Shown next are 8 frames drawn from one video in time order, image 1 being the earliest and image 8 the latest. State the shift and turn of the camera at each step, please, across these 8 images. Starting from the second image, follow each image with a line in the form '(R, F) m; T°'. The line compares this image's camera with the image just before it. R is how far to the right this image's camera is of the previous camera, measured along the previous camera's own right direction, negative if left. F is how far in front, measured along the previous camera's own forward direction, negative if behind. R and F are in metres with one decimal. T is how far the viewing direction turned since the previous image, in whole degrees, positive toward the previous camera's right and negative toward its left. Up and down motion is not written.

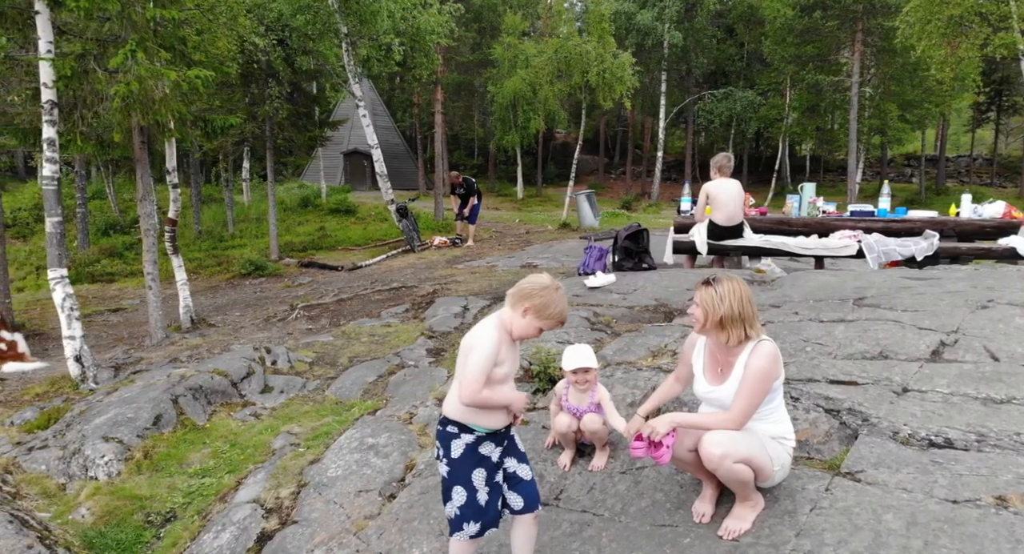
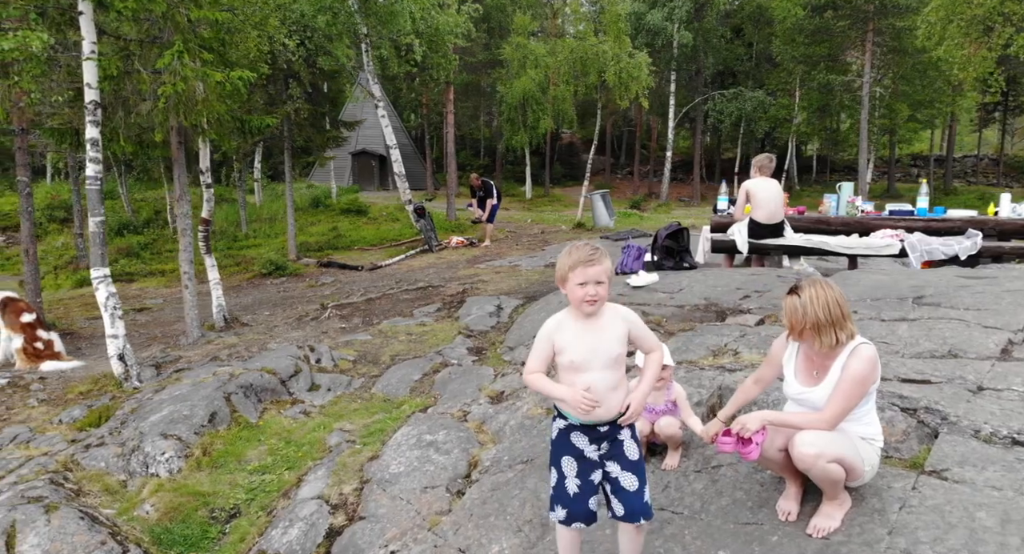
(-0.3, 0.0) m; -1°
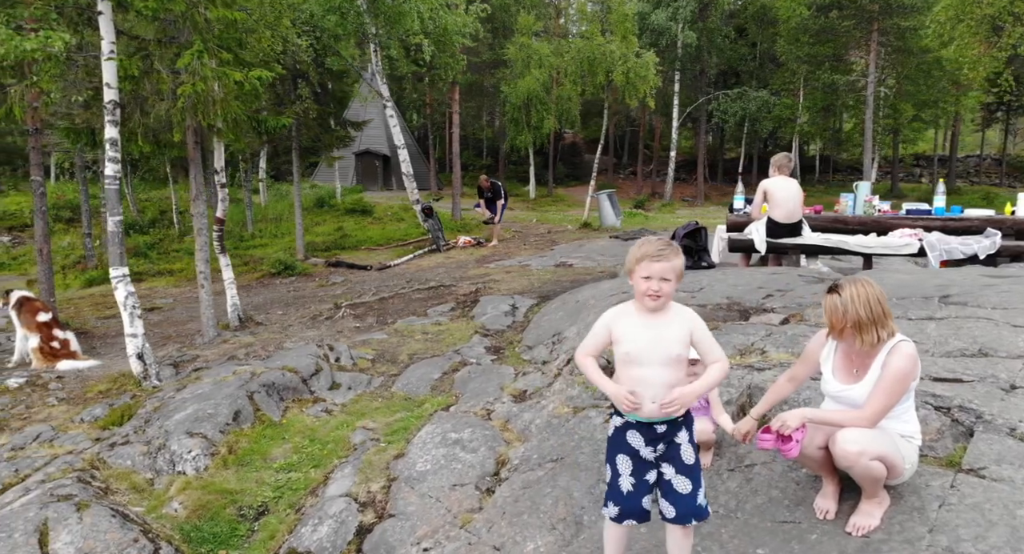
(-0.2, 0.0) m; 0°
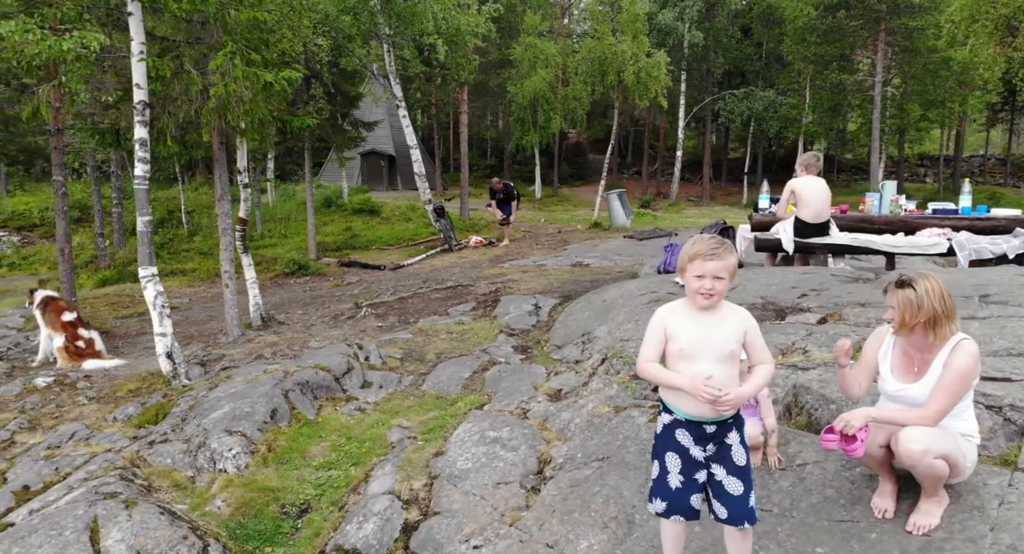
(-0.2, 0.0) m; 0°
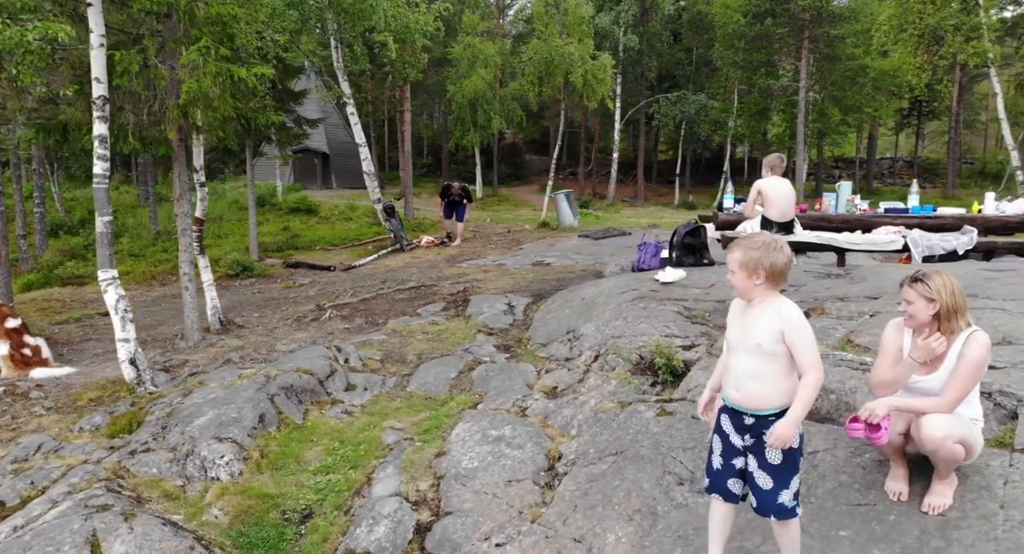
(-0.4, 0.0) m; +5°
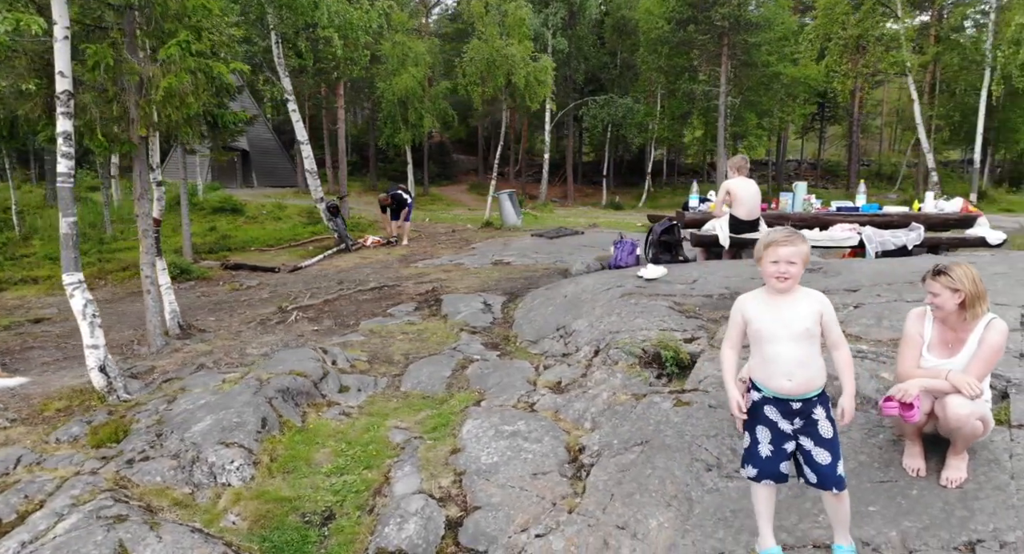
(-0.6, -0.1) m; +6°
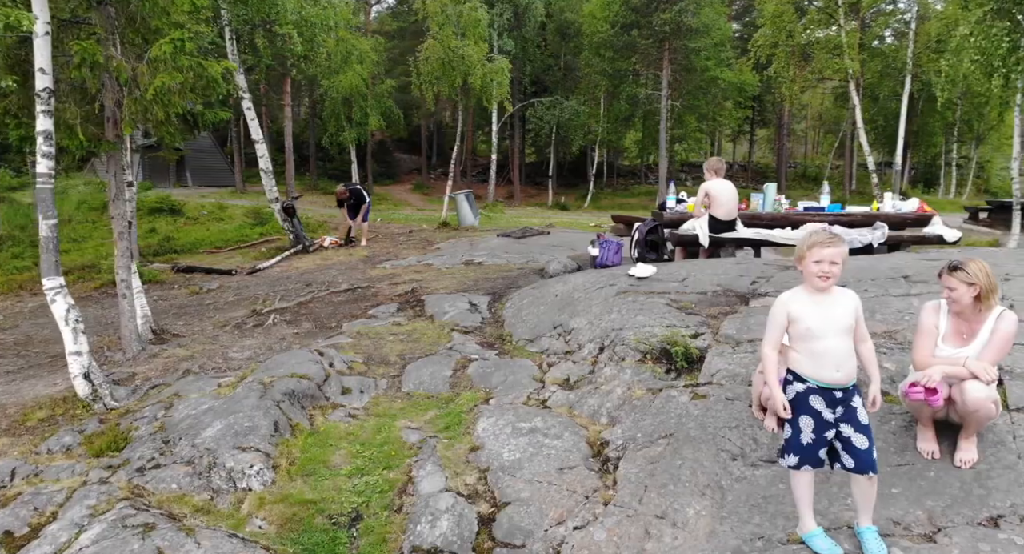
(-0.5, -0.1) m; +4°
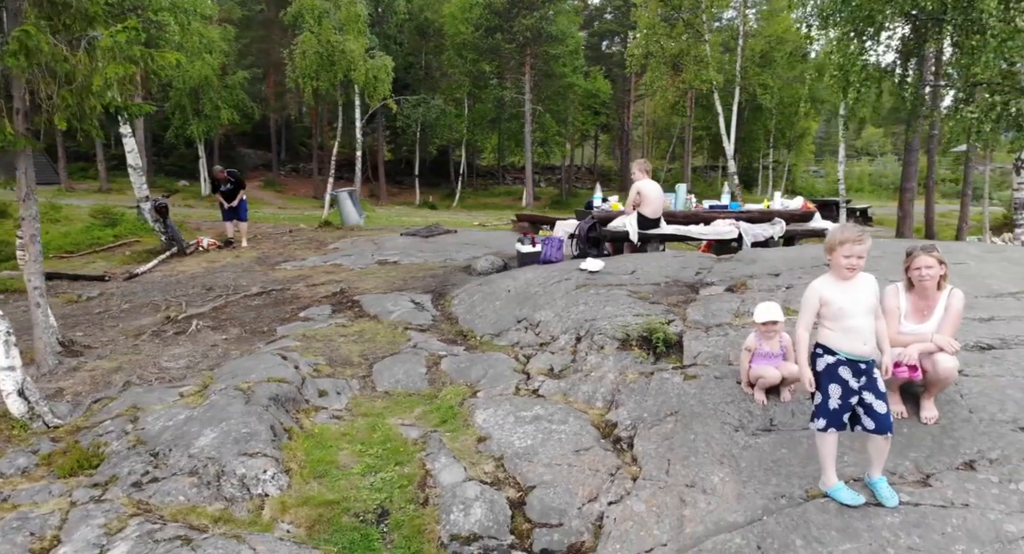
(-1.0, -0.1) m; +11°
